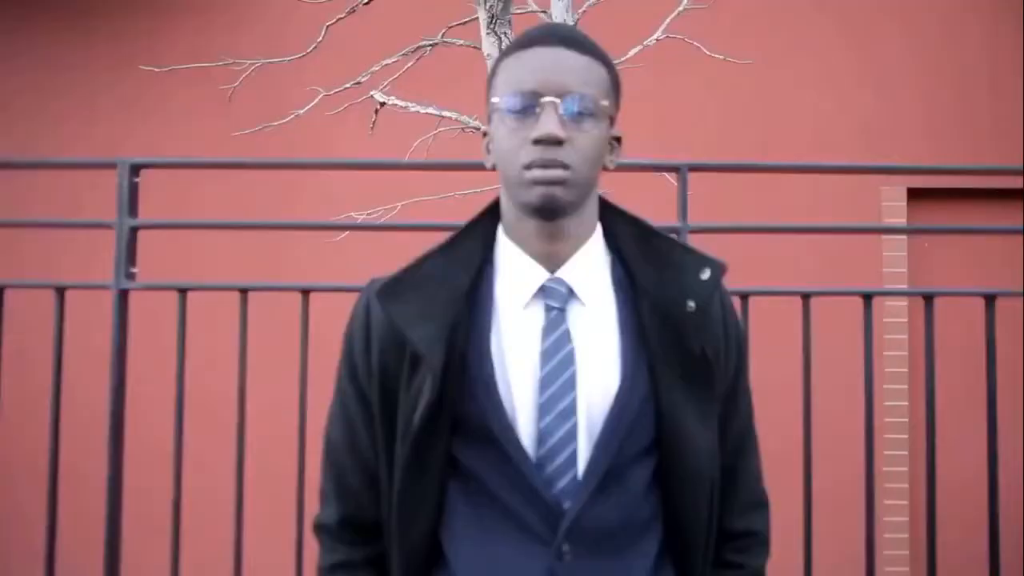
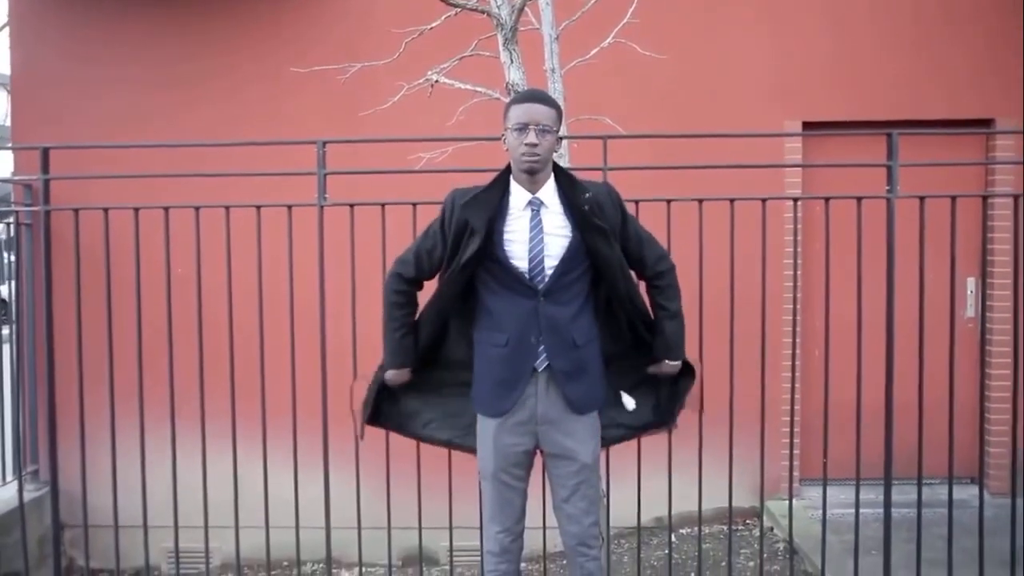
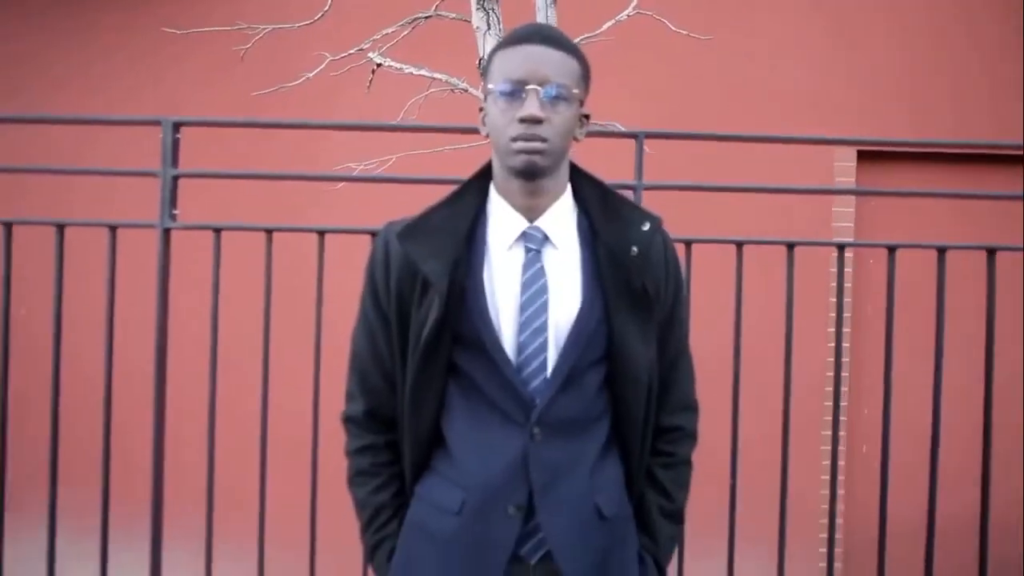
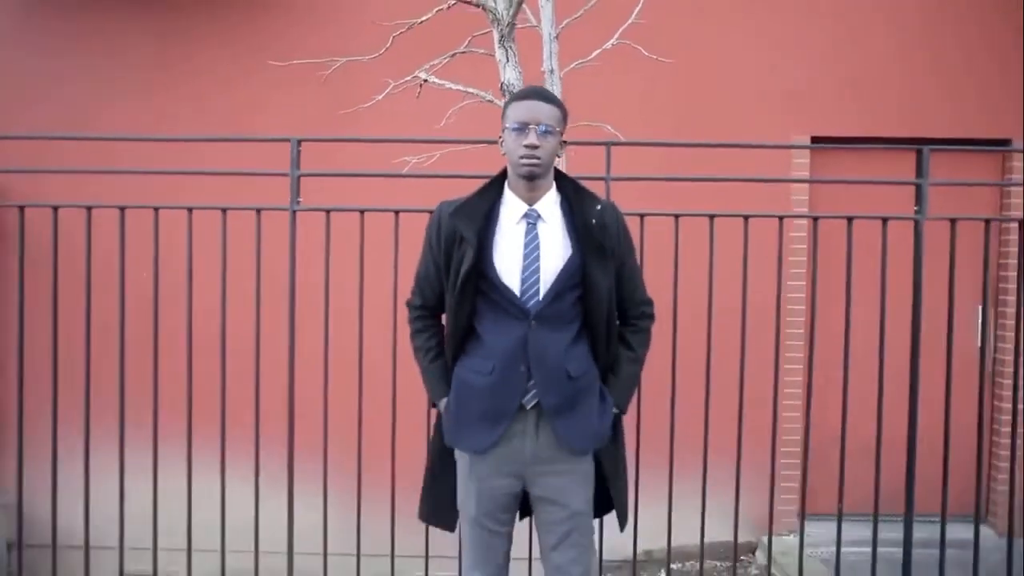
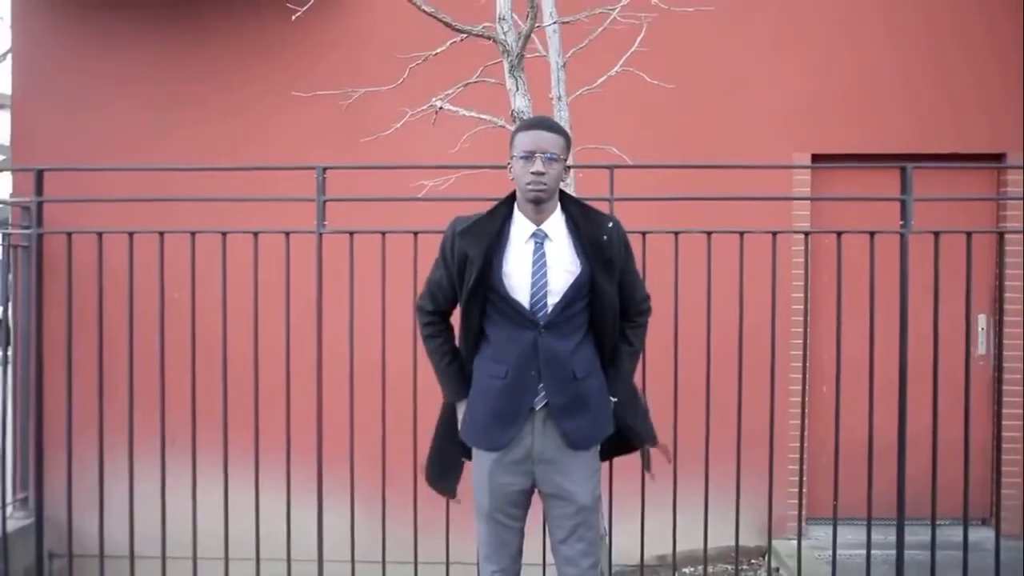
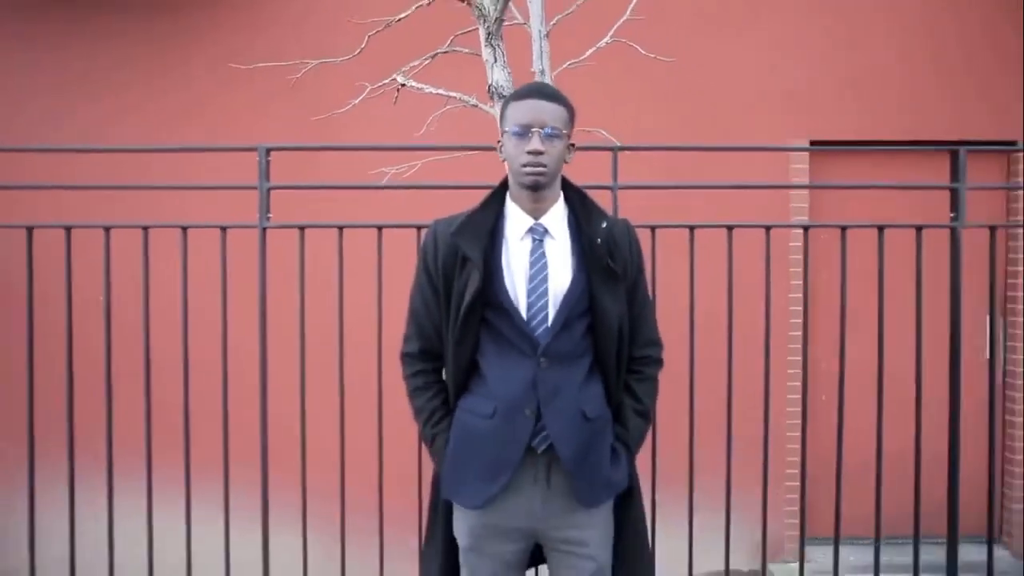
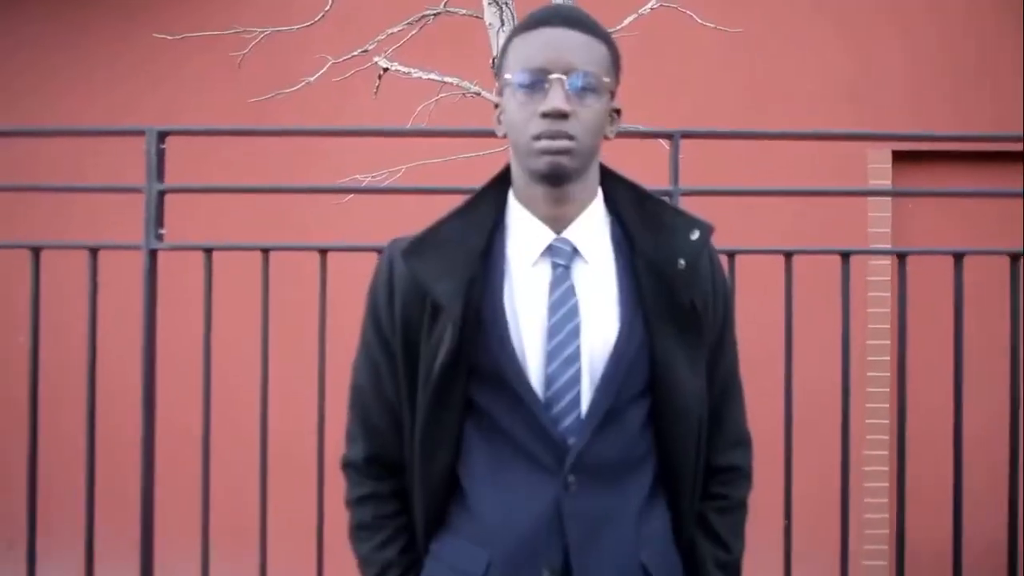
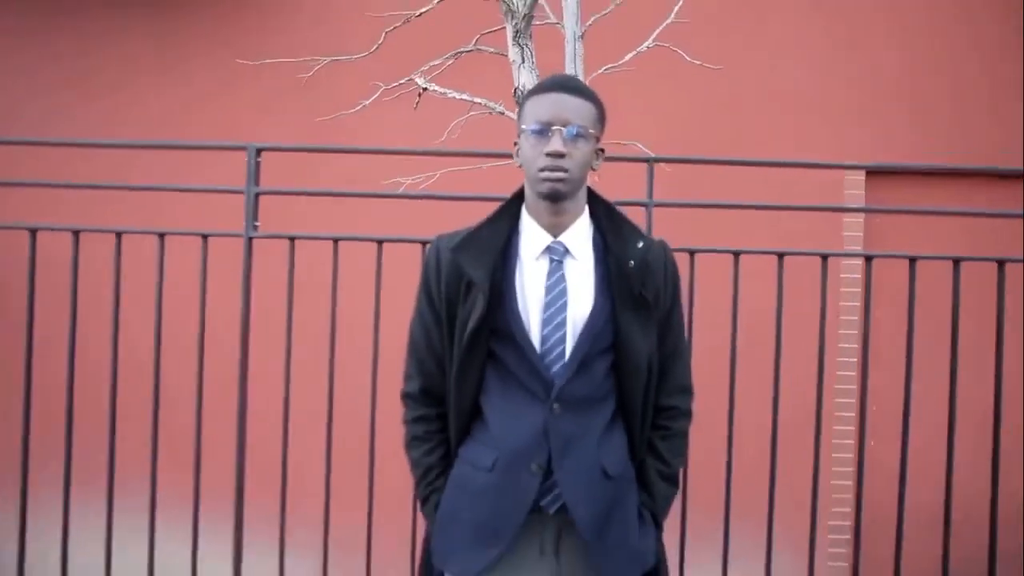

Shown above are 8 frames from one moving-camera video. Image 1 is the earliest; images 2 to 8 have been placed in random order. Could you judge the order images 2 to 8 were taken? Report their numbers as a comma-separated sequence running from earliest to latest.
7, 3, 8, 6, 4, 5, 2
